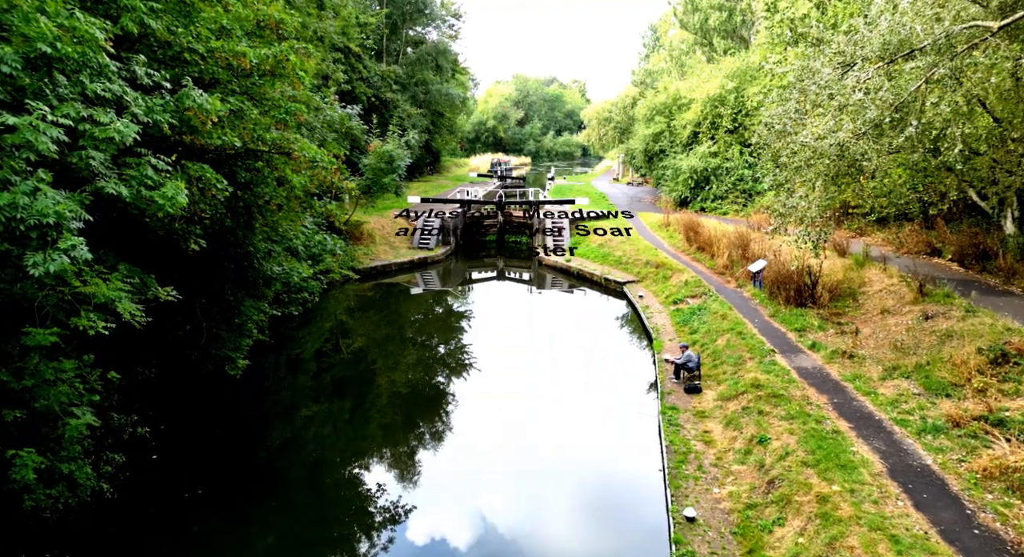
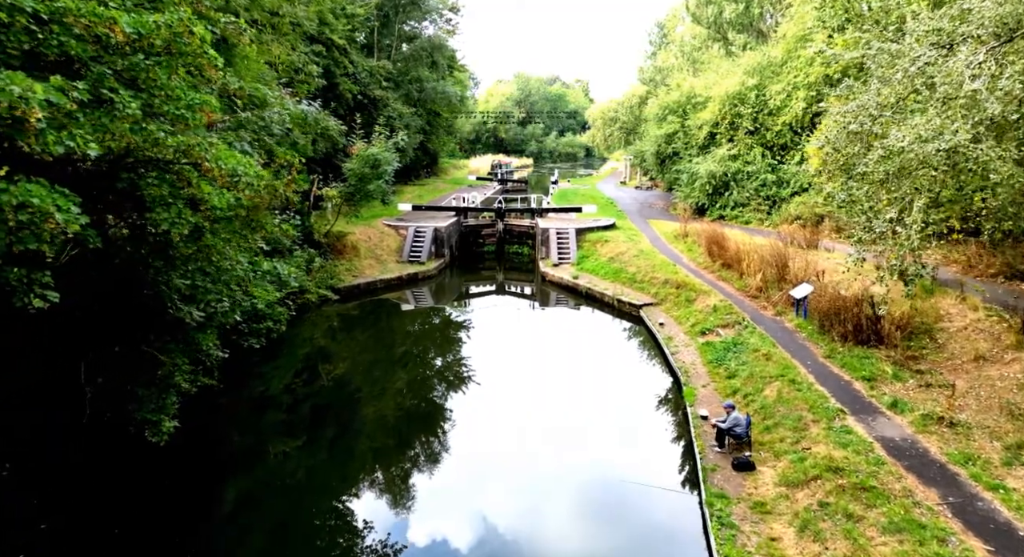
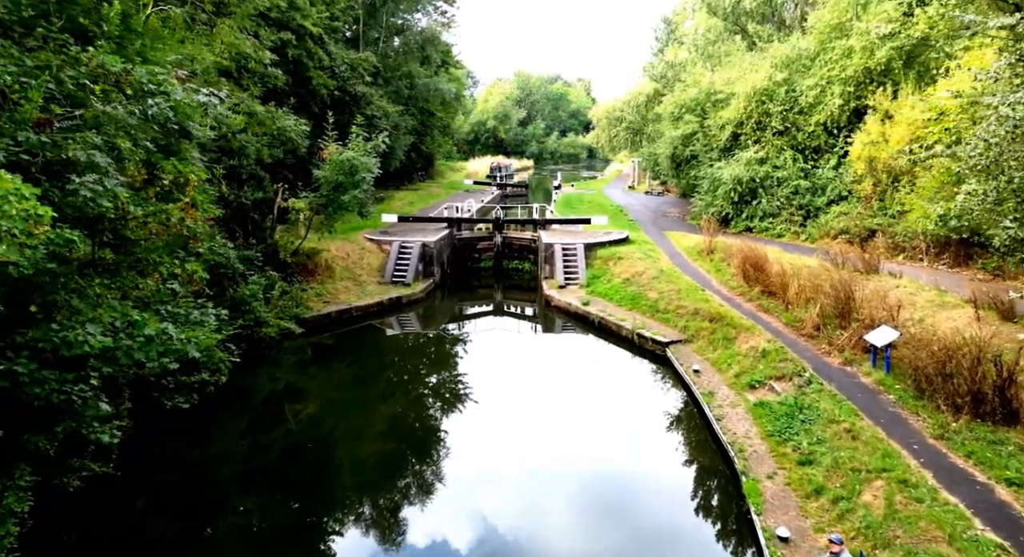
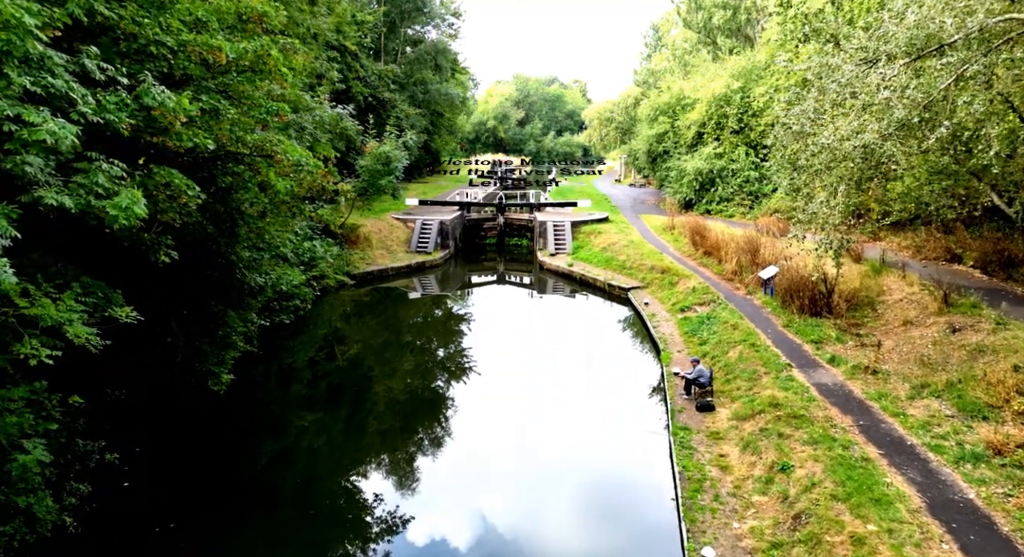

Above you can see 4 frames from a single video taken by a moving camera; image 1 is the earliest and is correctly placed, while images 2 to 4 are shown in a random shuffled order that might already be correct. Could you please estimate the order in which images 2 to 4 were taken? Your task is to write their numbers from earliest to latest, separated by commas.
4, 2, 3
